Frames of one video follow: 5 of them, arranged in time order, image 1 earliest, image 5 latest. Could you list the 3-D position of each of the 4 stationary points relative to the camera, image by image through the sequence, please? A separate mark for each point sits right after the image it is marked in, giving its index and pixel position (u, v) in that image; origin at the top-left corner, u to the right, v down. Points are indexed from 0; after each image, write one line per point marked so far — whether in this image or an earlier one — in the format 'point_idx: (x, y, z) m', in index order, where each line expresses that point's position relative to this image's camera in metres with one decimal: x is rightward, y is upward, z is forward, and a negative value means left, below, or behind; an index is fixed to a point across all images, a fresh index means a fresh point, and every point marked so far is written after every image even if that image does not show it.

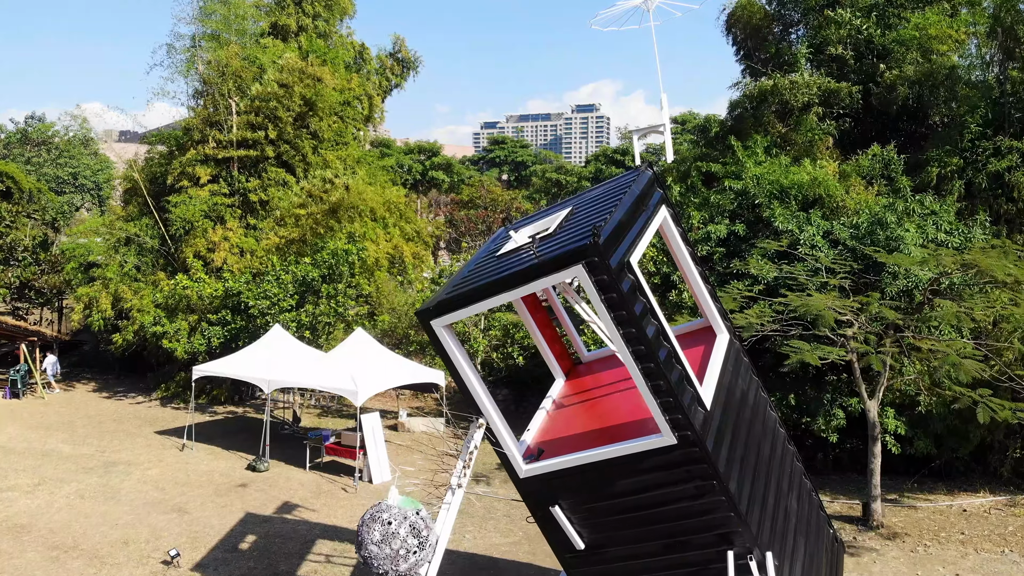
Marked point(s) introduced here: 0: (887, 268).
0: (+5.6, +0.3, +9.5) m
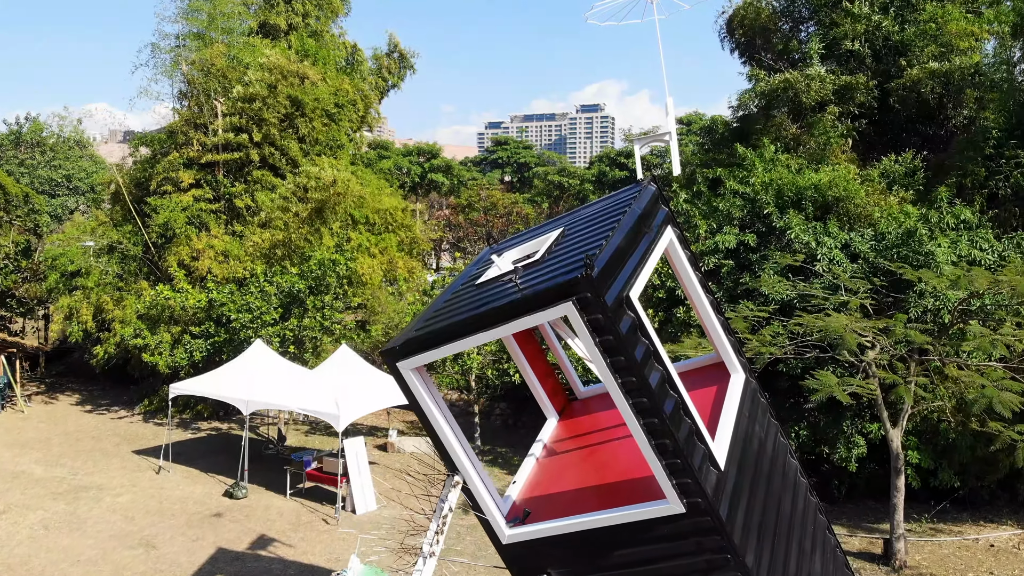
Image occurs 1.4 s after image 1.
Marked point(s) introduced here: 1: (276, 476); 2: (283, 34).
0: (+5.5, 0.0, +8.8) m
1: (-4.3, -3.4, +11.7) m
2: (-6.6, +7.3, +18.4) m
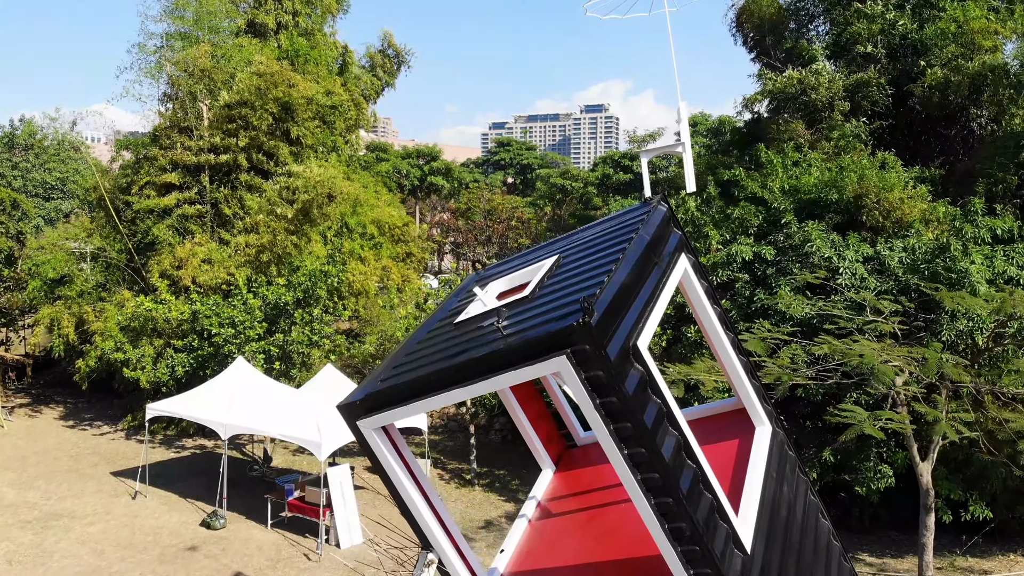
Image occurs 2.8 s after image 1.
0: (+5.4, -0.2, +8.0) m
1: (-4.4, -3.7, +11.0) m
2: (-6.6, +7.0, +17.7) m
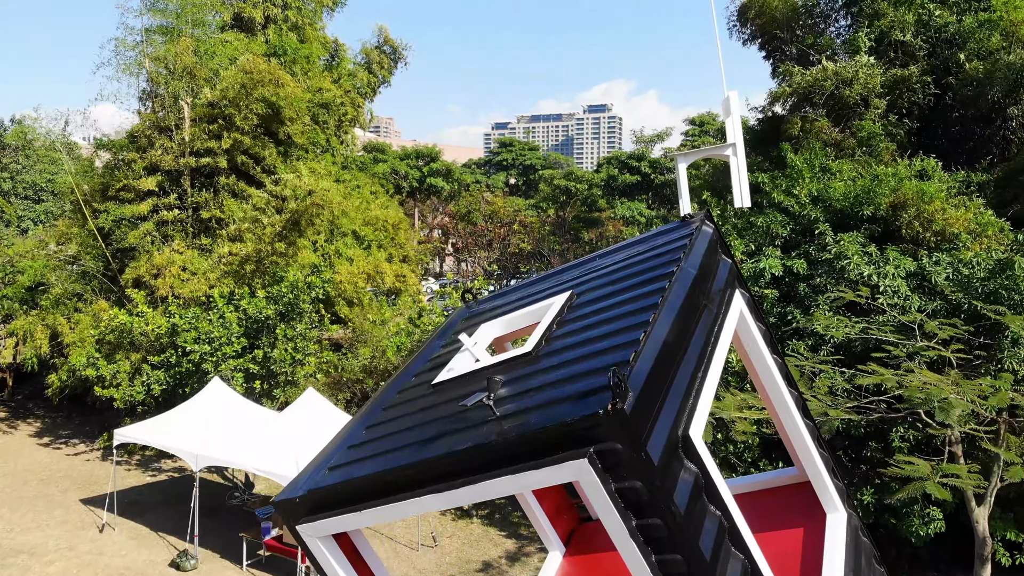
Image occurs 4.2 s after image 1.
0: (+5.4, -0.5, +7.0) m
1: (-4.3, -3.9, +10.1) m
2: (-6.6, +6.8, +16.8) m
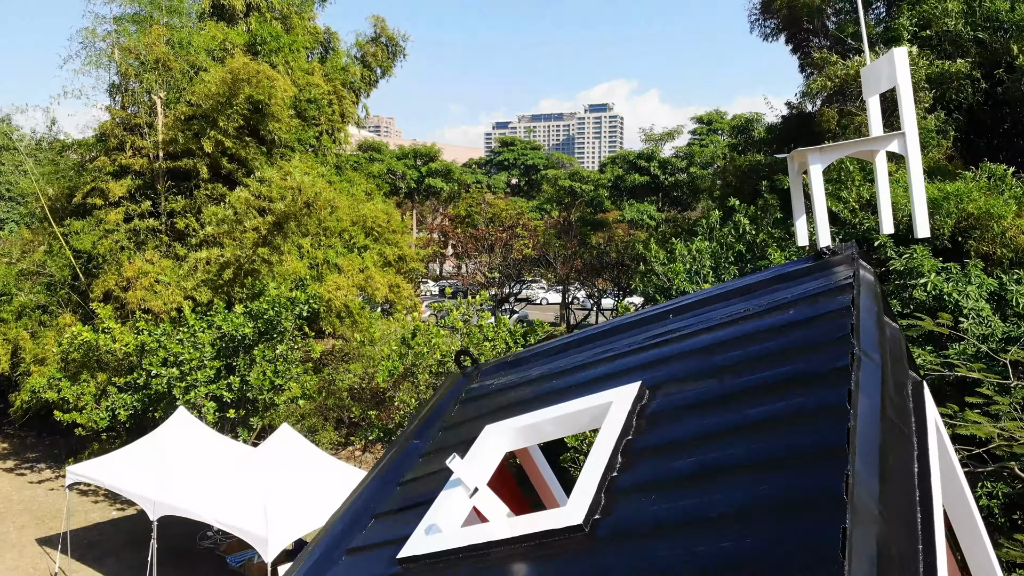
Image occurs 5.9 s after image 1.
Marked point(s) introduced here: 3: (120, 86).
0: (+5.5, -0.7, +5.8) m
1: (-4.3, -4.2, +8.8) m
2: (-6.5, +6.5, +15.5) m
3: (-8.1, +4.2, +13.3) m
